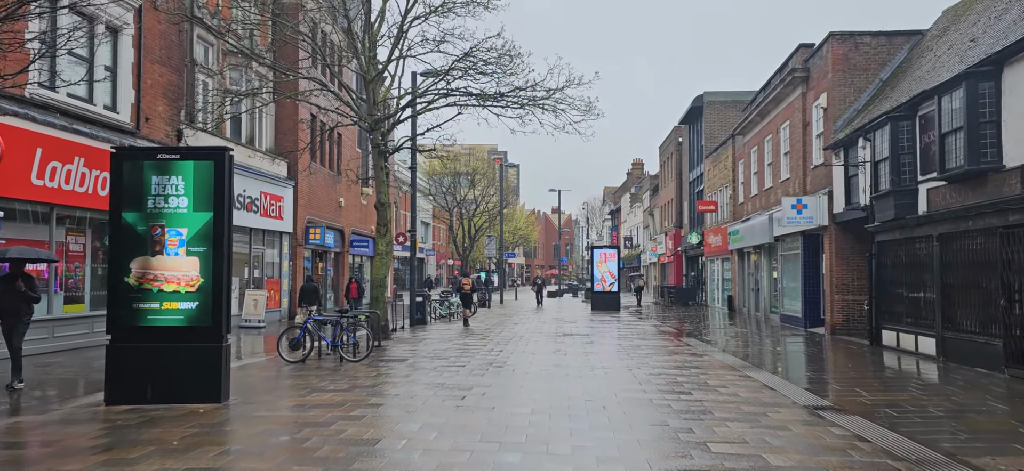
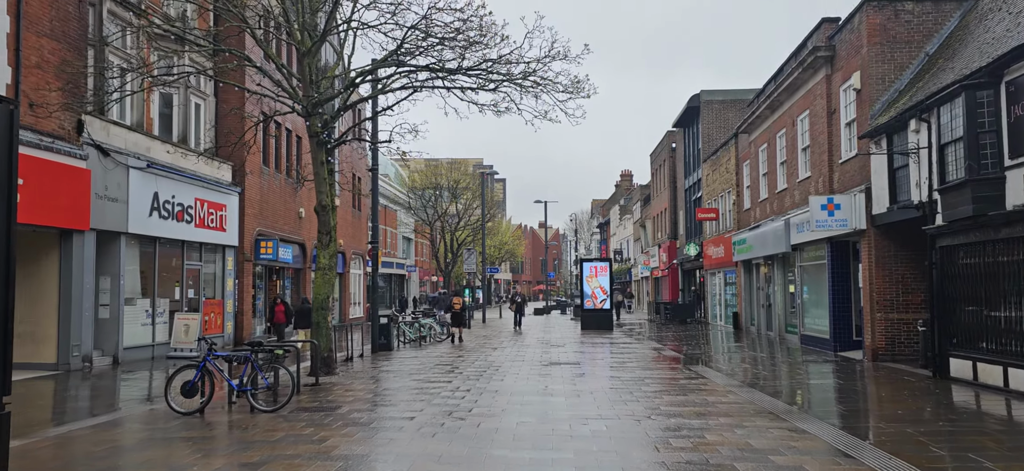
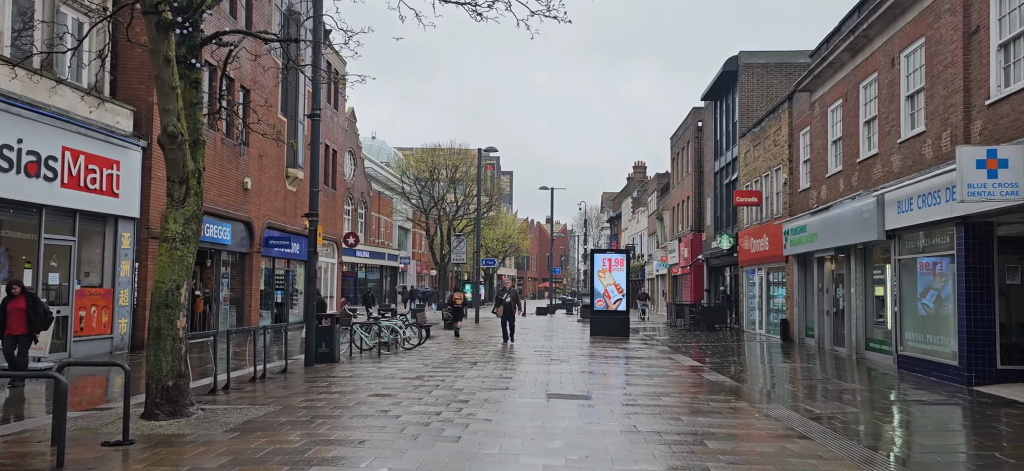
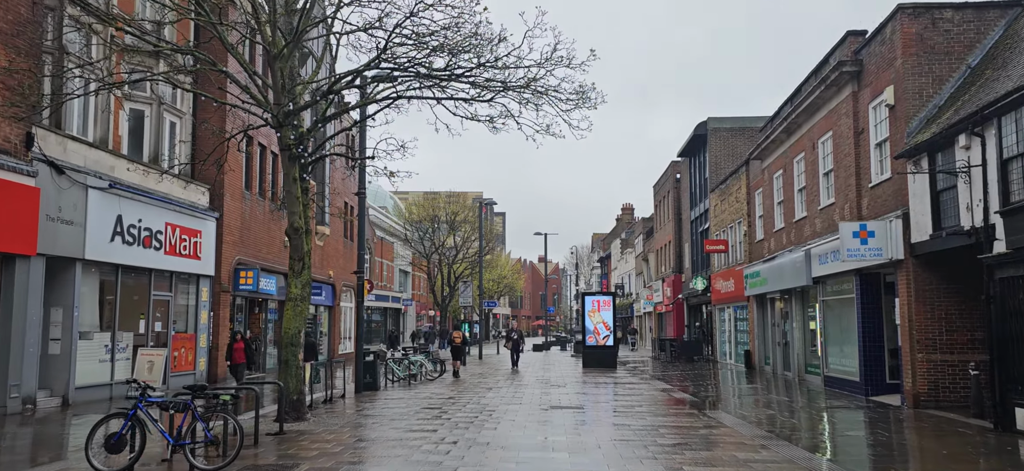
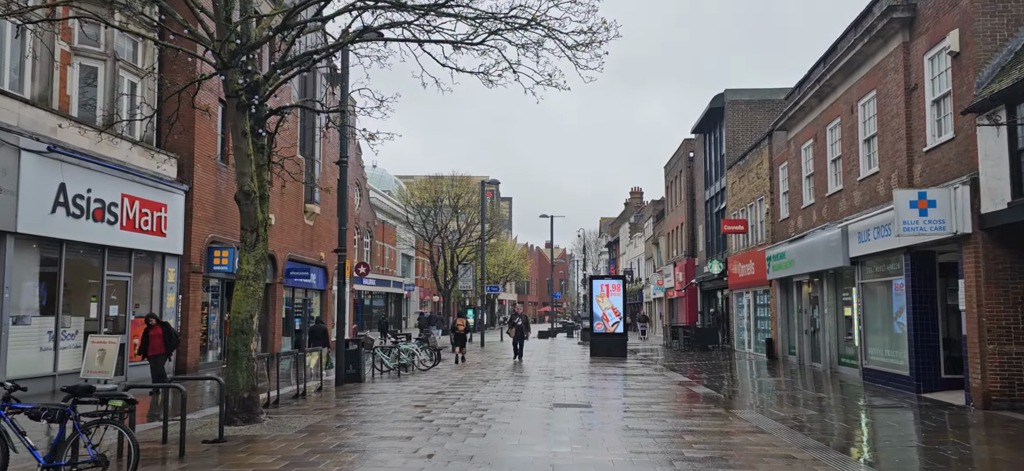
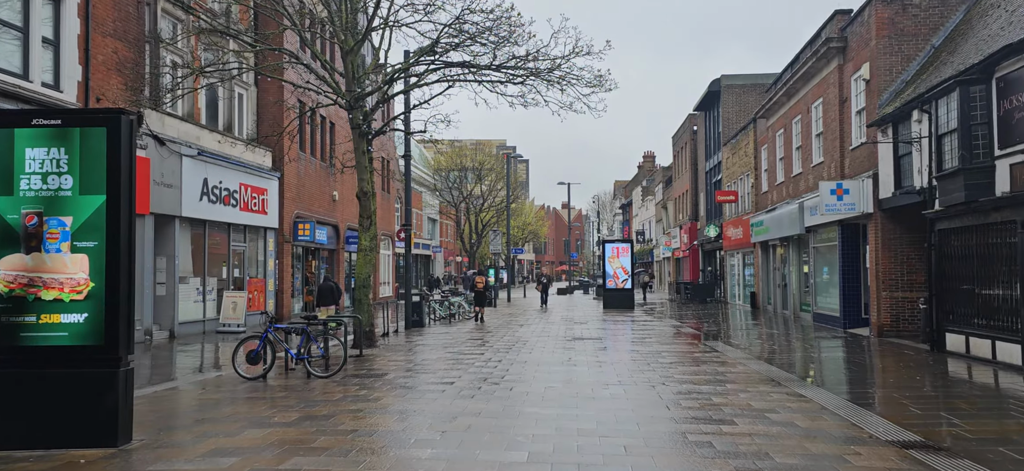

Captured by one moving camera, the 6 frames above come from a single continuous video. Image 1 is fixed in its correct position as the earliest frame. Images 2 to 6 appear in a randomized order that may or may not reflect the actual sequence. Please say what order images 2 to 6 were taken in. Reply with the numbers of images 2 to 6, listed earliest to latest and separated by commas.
6, 2, 4, 5, 3
